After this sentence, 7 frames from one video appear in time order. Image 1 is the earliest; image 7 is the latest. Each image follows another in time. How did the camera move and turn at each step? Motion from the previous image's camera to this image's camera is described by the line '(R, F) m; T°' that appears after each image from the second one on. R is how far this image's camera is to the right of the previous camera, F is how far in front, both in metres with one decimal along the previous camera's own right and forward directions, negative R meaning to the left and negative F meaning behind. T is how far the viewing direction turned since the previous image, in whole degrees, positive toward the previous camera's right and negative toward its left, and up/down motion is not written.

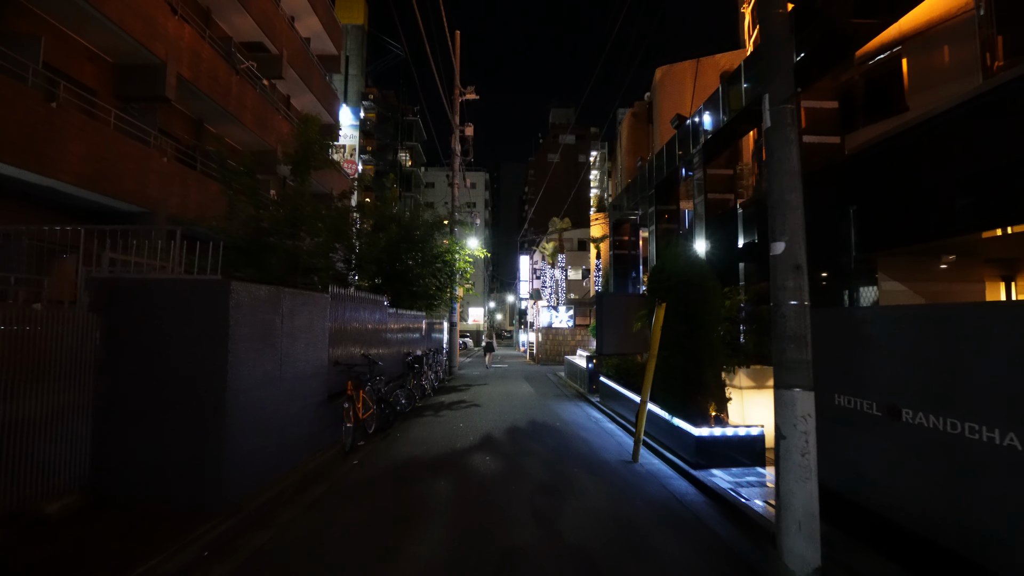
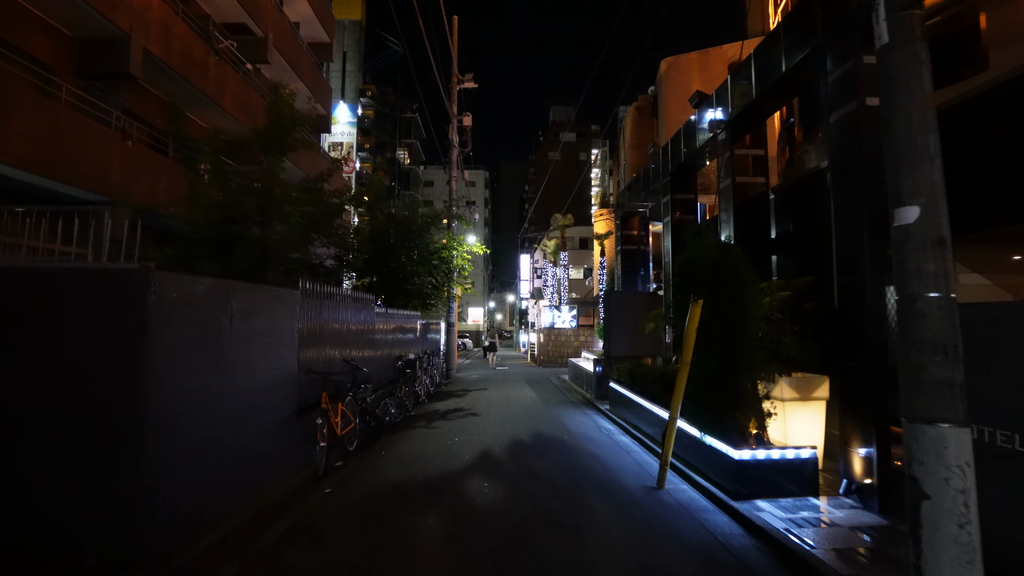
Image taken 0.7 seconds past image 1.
(0.0, +1.2) m; 0°
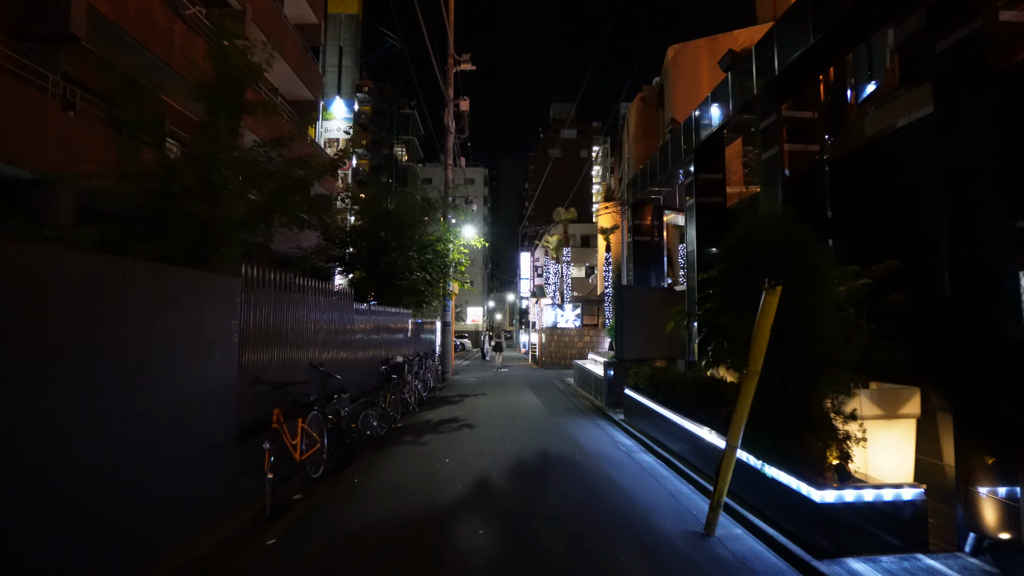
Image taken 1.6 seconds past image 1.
(0.0, +1.5) m; 0°
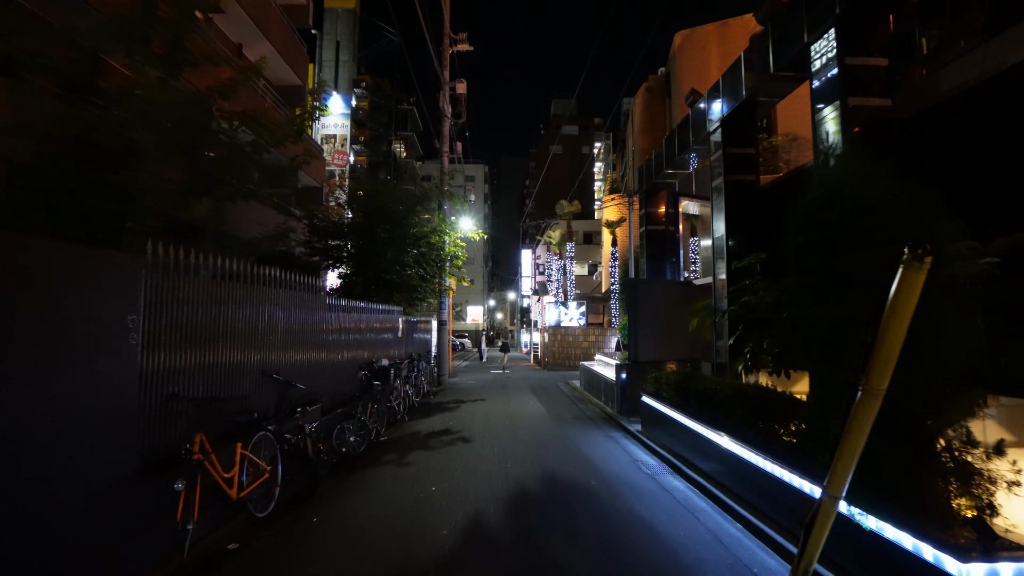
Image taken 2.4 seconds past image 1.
(0.0, +1.4) m; 0°
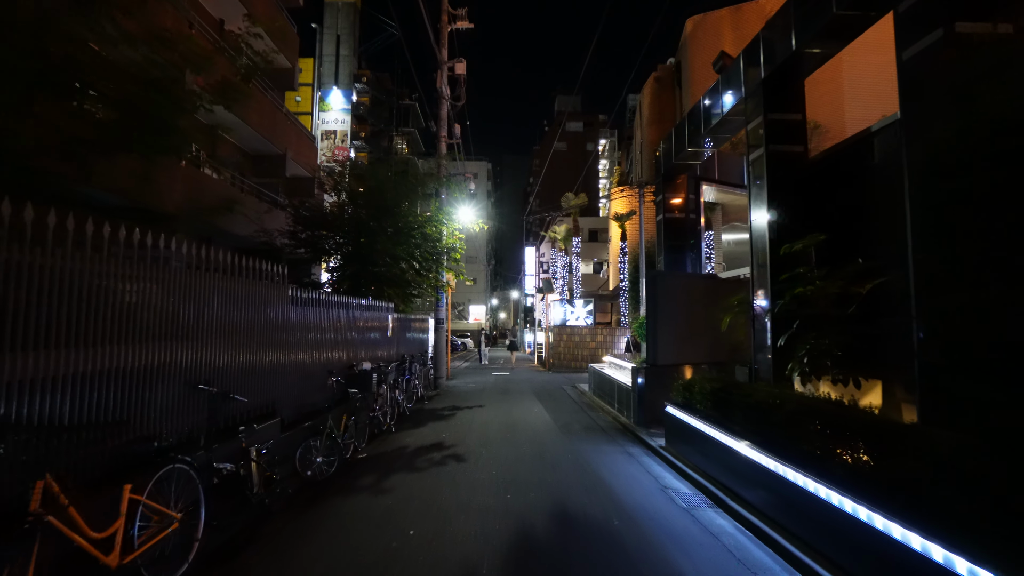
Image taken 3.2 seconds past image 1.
(0.0, +1.4) m; 0°
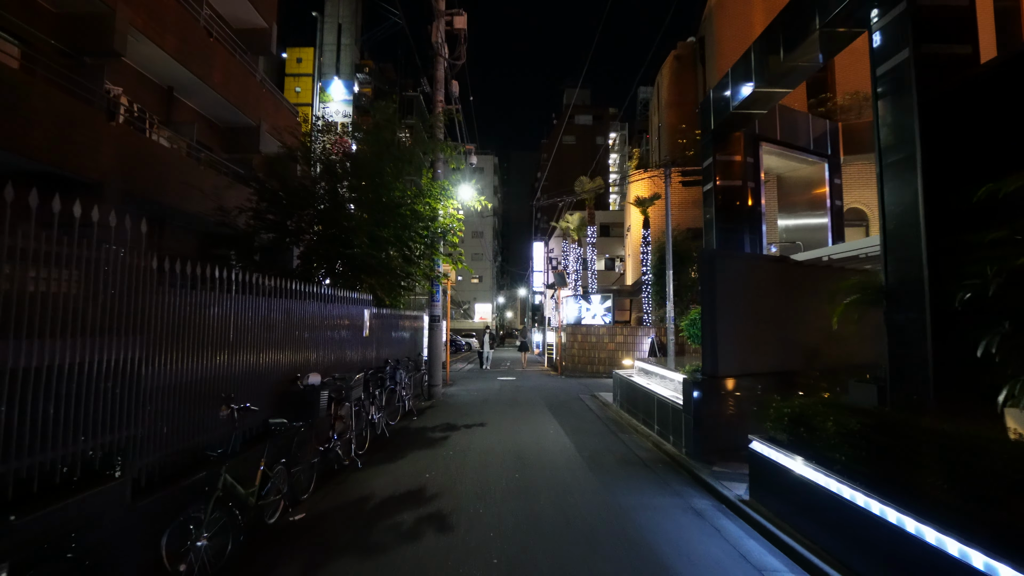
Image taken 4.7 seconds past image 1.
(0.0, +2.7) m; -1°
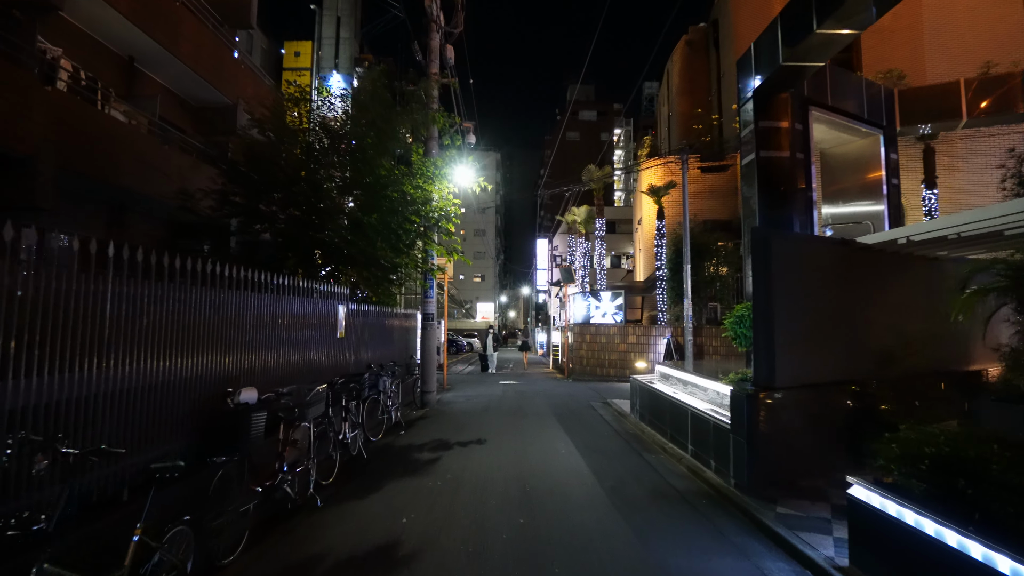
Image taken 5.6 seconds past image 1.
(0.0, +1.6) m; 0°
